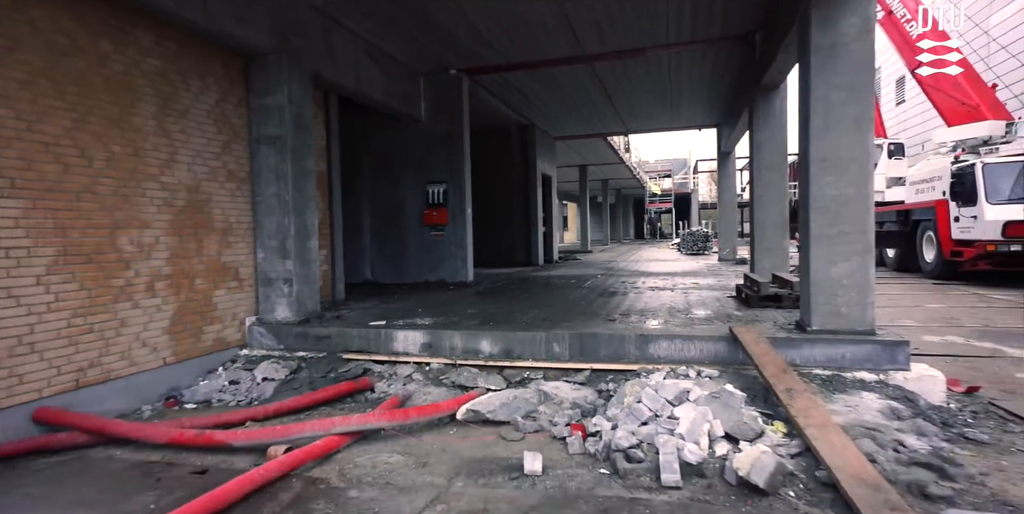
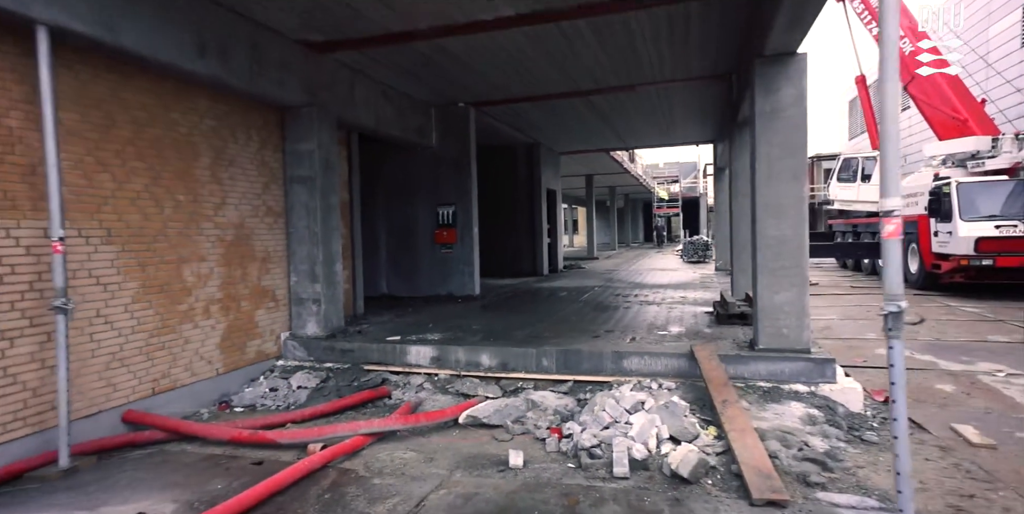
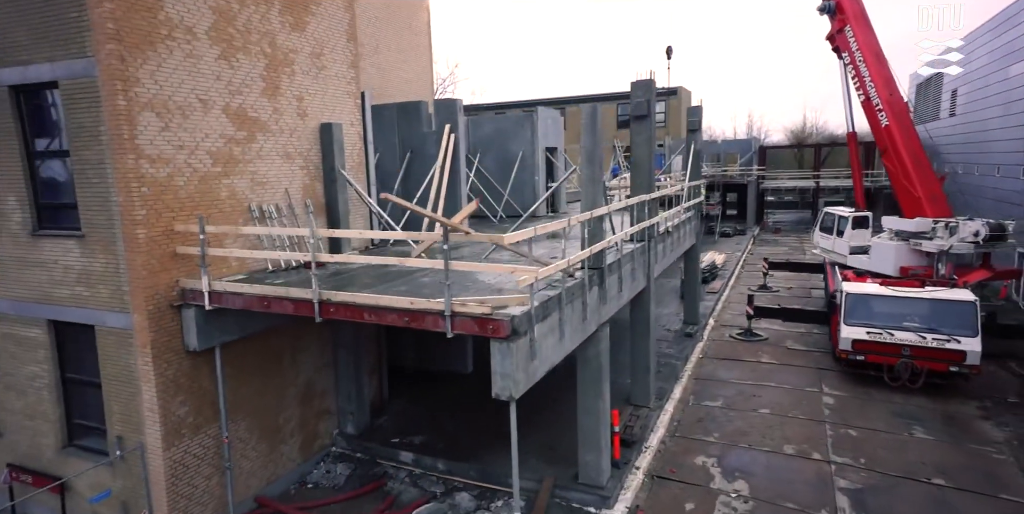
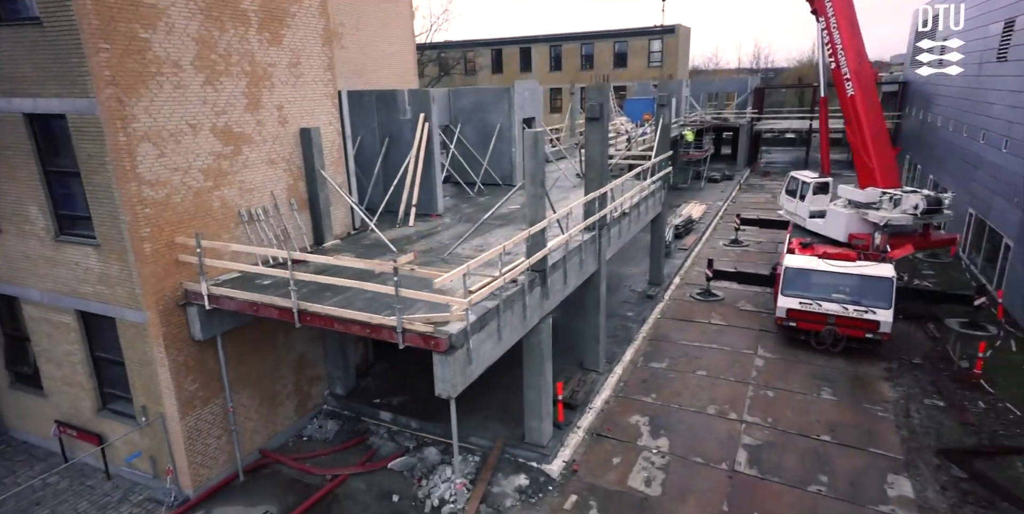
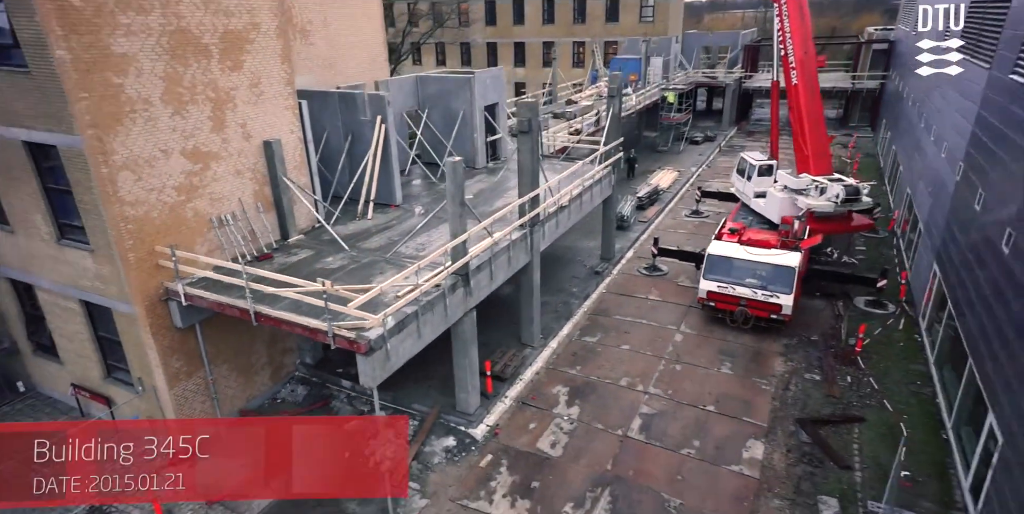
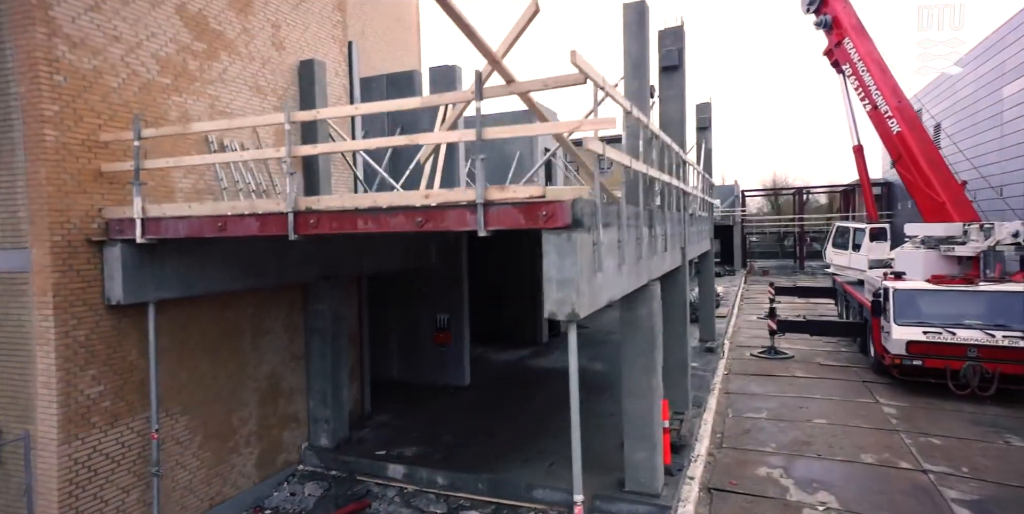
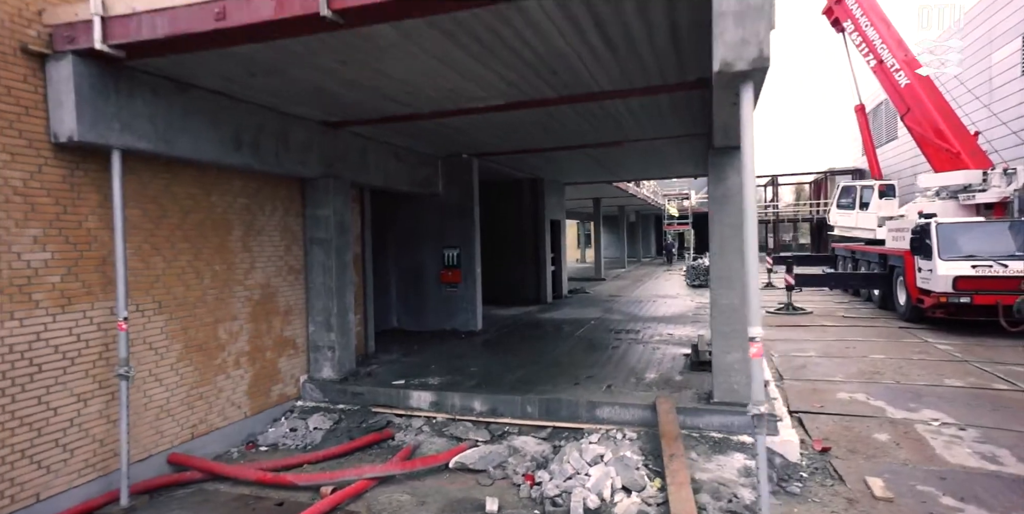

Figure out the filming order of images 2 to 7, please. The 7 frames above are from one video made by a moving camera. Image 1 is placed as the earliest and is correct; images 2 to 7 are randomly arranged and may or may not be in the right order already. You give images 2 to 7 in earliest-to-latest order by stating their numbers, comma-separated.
2, 7, 6, 3, 4, 5
